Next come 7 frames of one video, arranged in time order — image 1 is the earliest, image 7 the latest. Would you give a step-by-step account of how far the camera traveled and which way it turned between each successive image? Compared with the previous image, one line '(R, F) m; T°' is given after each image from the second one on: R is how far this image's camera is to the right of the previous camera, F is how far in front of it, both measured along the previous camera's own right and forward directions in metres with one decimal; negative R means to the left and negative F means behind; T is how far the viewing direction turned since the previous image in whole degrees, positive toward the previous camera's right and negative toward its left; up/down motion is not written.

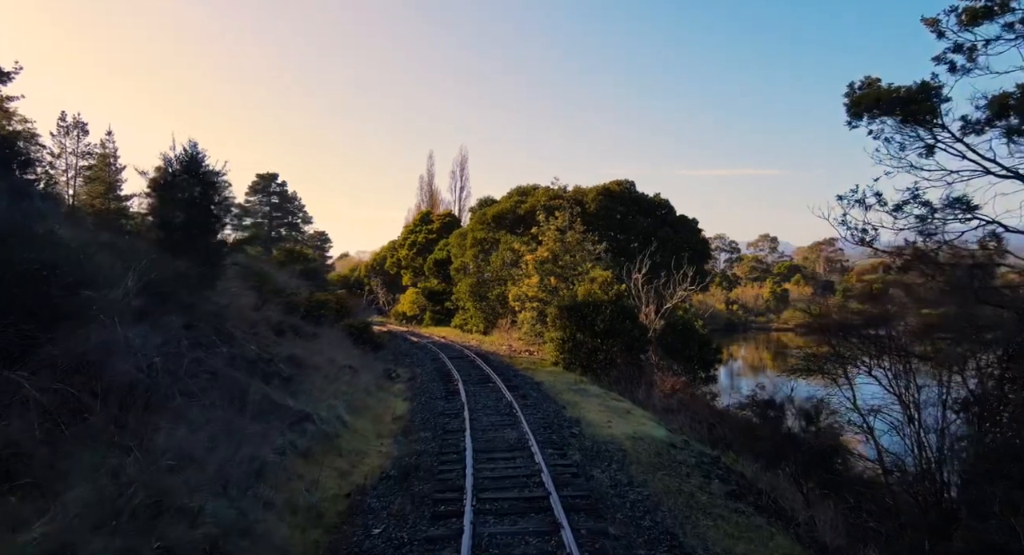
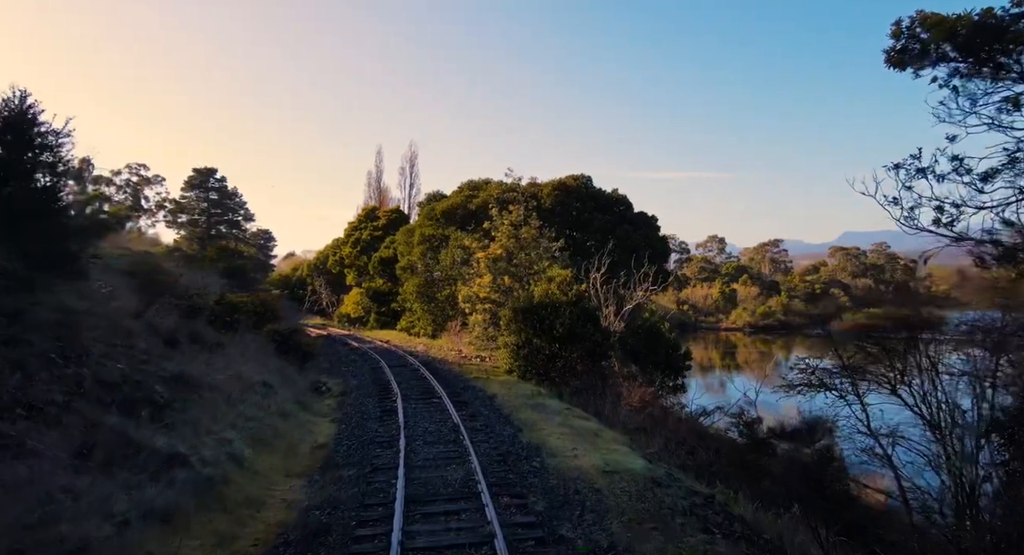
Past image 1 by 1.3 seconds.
(+0.1, +2.5) m; +4°
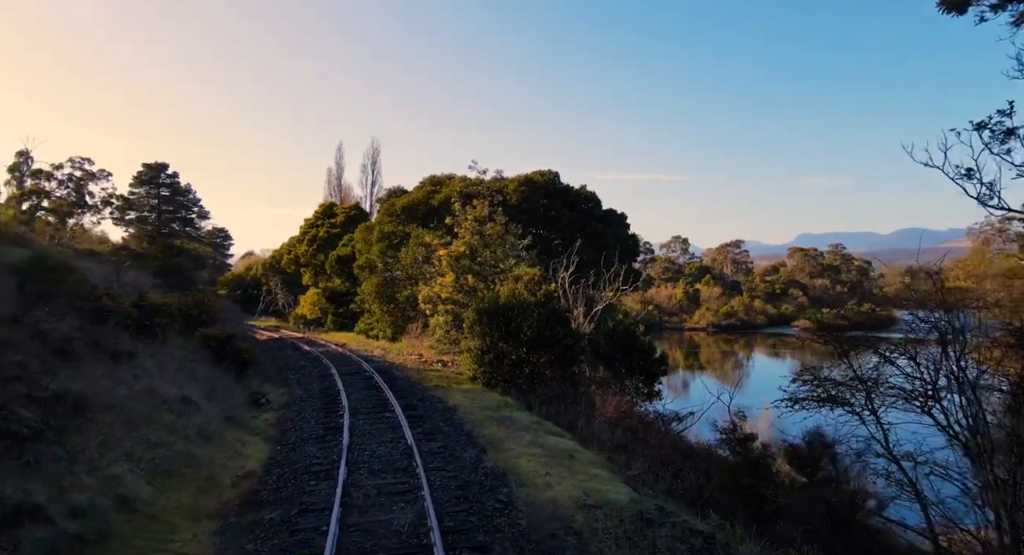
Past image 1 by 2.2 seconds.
(0.0, +1.8) m; +3°
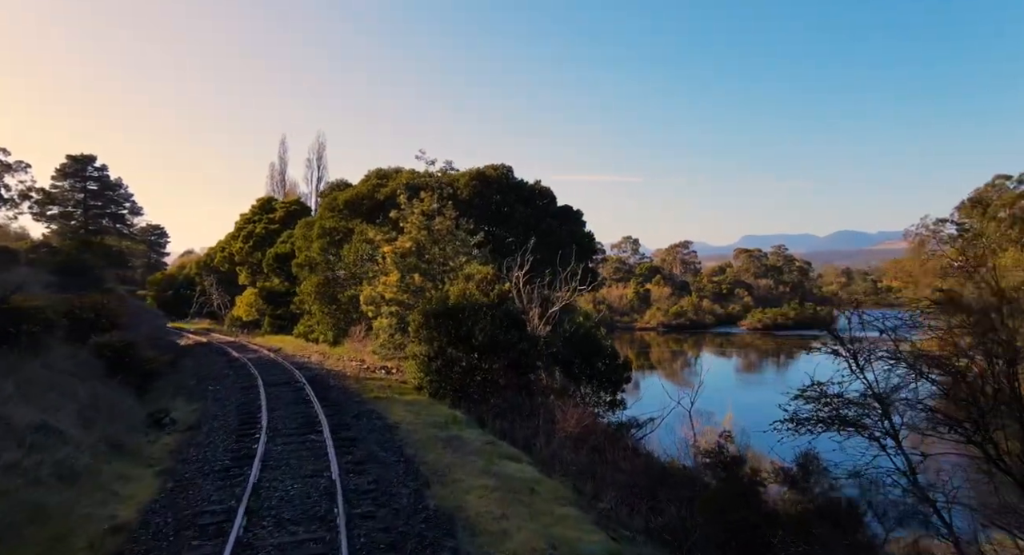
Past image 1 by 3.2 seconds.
(+0.1, +2.0) m; +4°
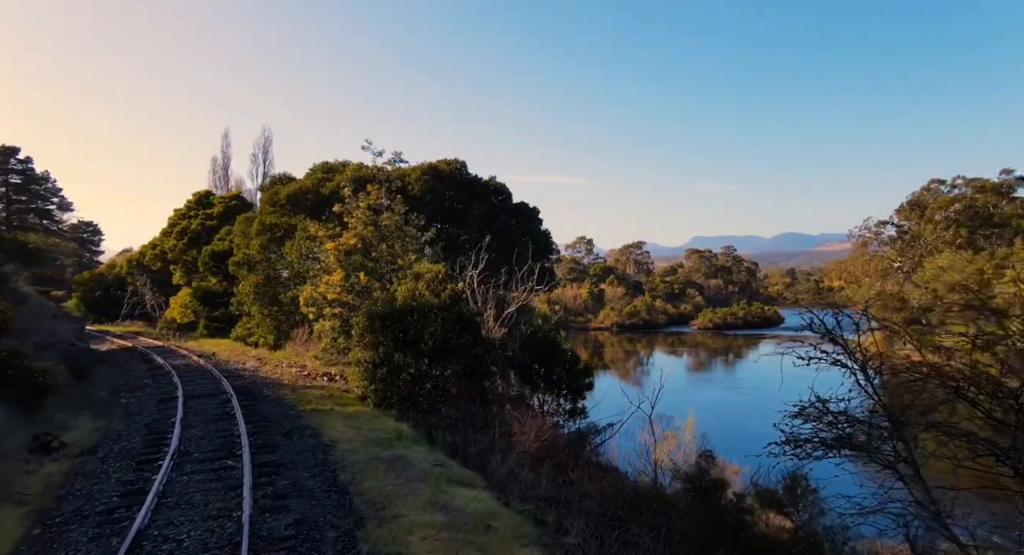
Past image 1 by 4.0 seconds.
(0.0, +1.5) m; +4°
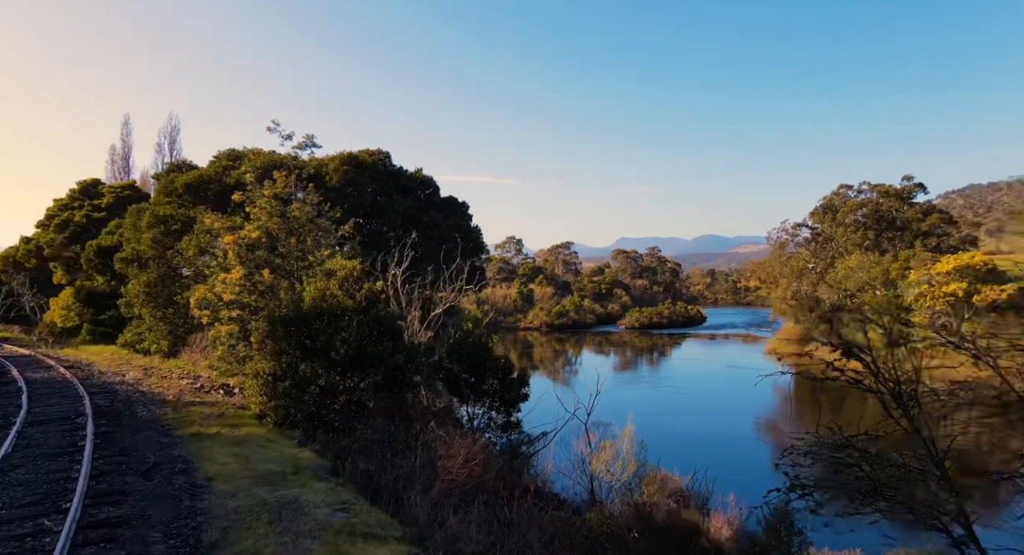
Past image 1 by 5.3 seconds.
(+0.1, +2.2) m; +6°
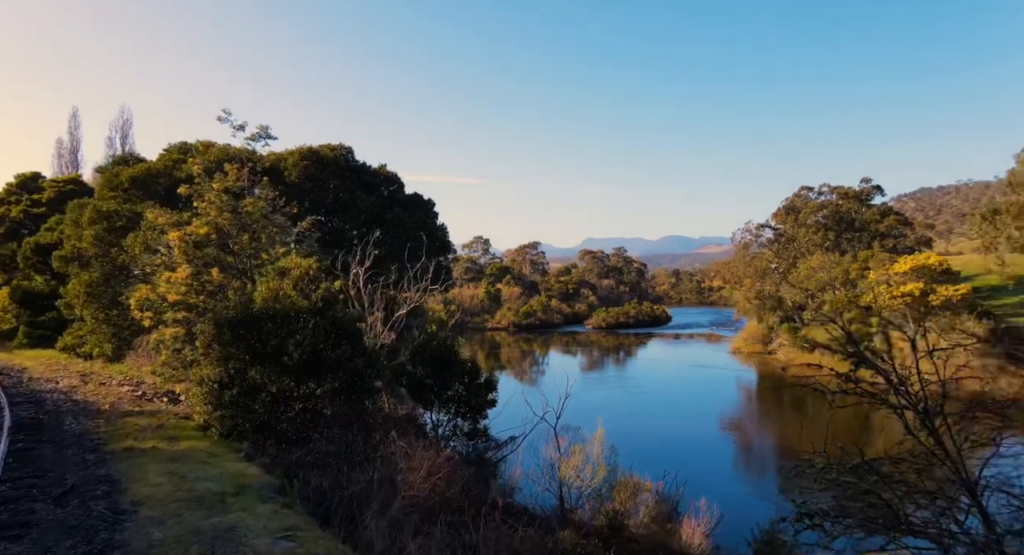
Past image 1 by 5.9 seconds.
(0.0, +0.9) m; +3°
